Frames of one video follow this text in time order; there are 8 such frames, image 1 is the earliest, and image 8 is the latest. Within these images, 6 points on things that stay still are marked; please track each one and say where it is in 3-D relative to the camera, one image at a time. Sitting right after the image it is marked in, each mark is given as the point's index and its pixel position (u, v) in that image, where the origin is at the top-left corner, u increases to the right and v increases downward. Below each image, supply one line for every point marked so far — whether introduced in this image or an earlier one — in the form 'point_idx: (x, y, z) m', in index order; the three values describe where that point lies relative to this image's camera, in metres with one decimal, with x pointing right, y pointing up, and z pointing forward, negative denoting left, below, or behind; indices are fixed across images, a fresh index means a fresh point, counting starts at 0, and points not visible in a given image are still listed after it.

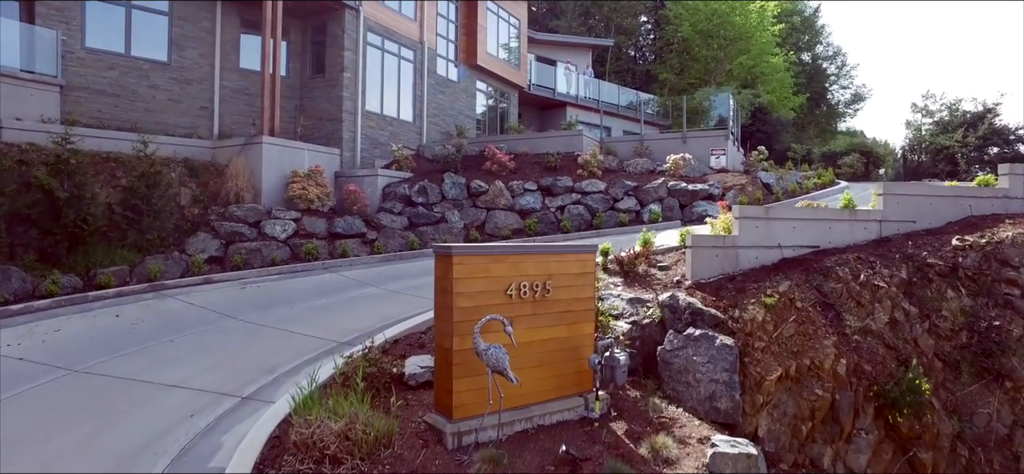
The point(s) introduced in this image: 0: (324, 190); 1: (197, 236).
0: (-4.1, +1.0, +12.8) m
1: (-5.9, +0.1, +11.1) m
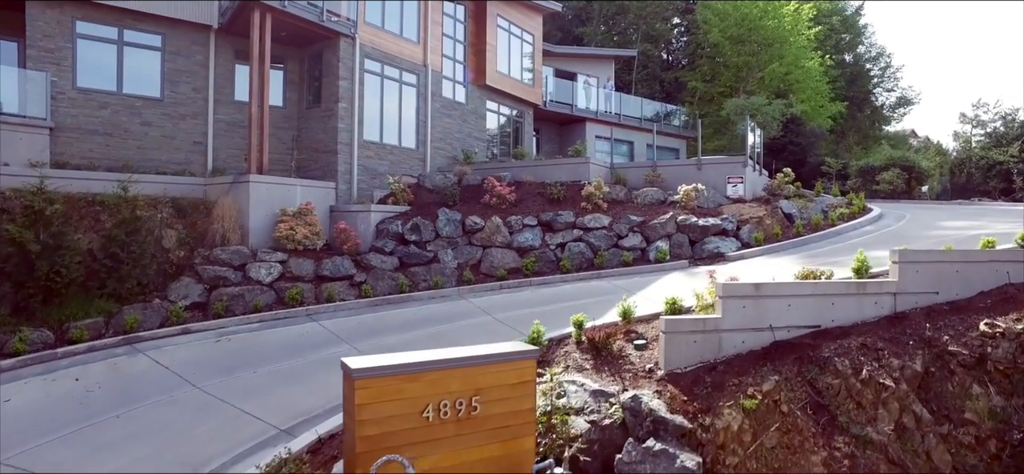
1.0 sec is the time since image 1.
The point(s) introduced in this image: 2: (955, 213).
0: (-4.2, +0.1, +12.4) m
1: (-6.1, -0.7, +10.9) m
2: (+11.3, +0.6, +14.9) m
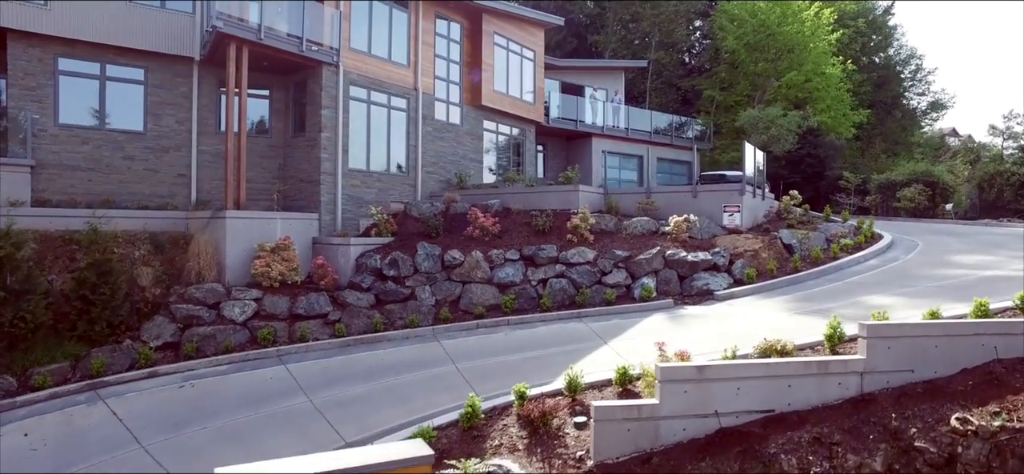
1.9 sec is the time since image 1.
0: (-4.6, -0.6, +12.3) m
1: (-6.6, -1.5, +10.8) m
2: (+11.0, -0.1, +13.9) m
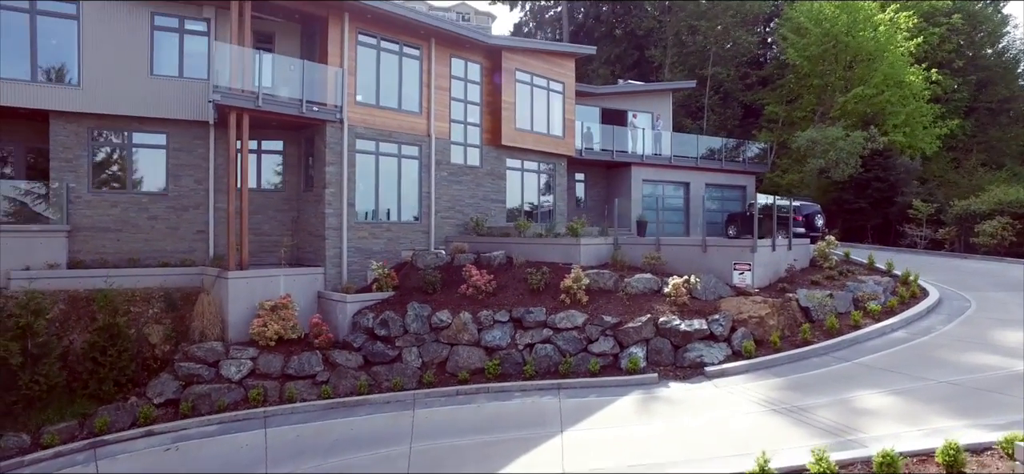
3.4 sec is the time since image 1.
0: (-4.9, -1.9, +12.7) m
1: (-7.0, -2.8, +11.6) m
2: (+10.8, -1.4, +11.9) m
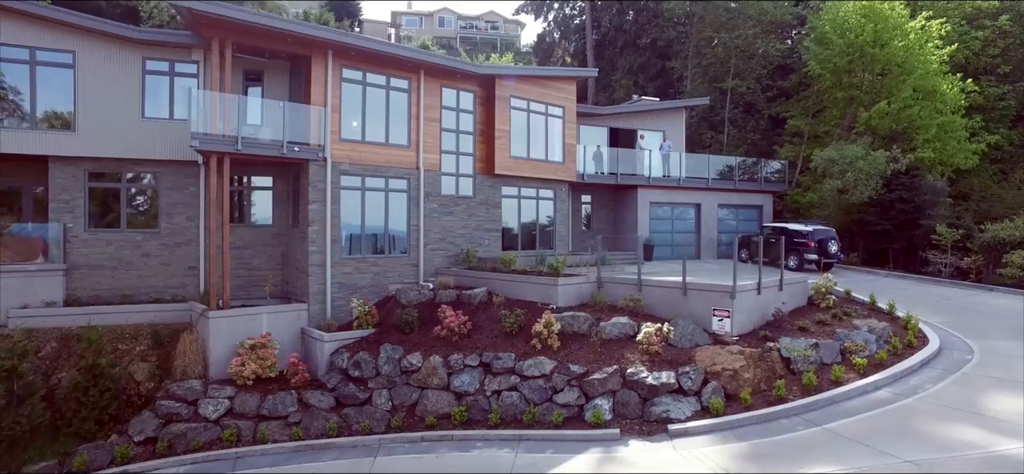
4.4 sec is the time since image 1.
0: (-5.4, -2.8, +13.0) m
1: (-7.7, -3.7, +12.0) m
2: (+10.2, -2.3, +10.9) m
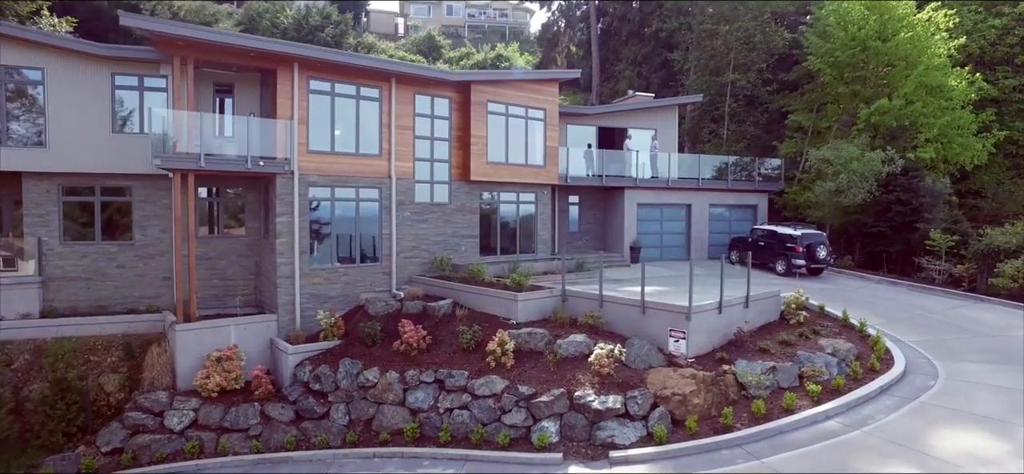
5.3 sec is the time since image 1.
0: (-6.4, -3.1, +13.2) m
1: (-8.6, -4.0, +12.4) m
2: (+9.1, -2.7, +10.5) m
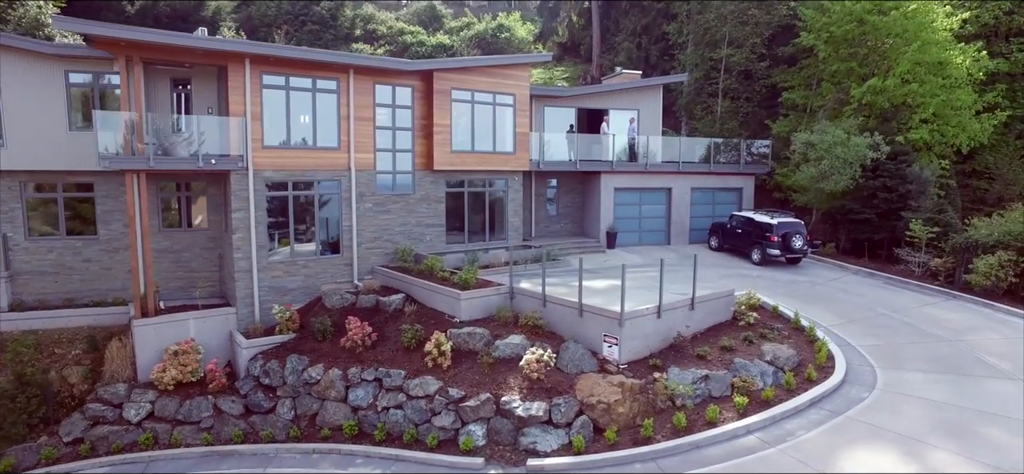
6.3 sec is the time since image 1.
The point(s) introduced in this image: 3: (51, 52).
0: (-7.6, -3.1, +13.7) m
1: (-9.9, -4.0, +13.0) m
2: (+7.7, -2.9, +10.2) m
3: (-10.8, +4.3, +13.7) m
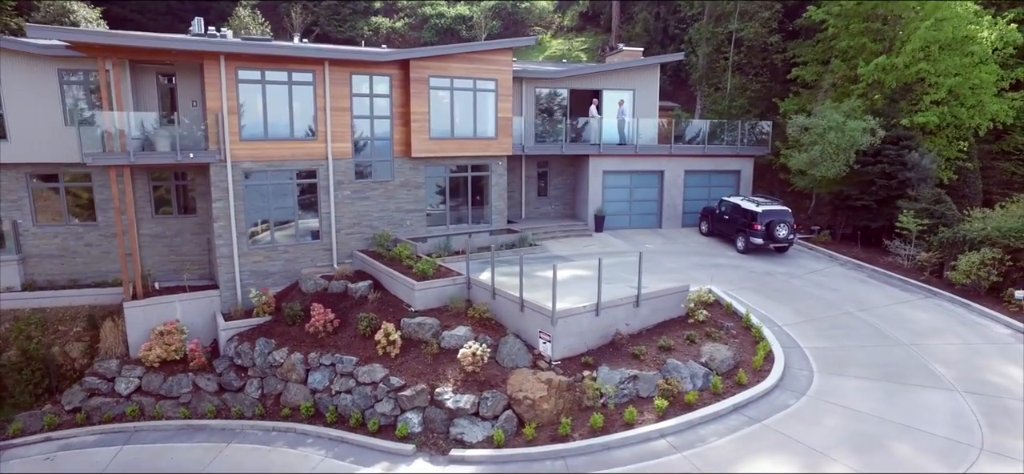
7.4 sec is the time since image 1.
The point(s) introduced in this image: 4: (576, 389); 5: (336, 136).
0: (-8.7, -2.8, +14.9) m
1: (-11.0, -3.8, +14.5) m
2: (+6.3, -3.0, +10.1) m
3: (-11.8, +4.6, +14.8) m
4: (+1.2, -2.9, +11.3) m
5: (-5.1, +2.9, +16.8) m
